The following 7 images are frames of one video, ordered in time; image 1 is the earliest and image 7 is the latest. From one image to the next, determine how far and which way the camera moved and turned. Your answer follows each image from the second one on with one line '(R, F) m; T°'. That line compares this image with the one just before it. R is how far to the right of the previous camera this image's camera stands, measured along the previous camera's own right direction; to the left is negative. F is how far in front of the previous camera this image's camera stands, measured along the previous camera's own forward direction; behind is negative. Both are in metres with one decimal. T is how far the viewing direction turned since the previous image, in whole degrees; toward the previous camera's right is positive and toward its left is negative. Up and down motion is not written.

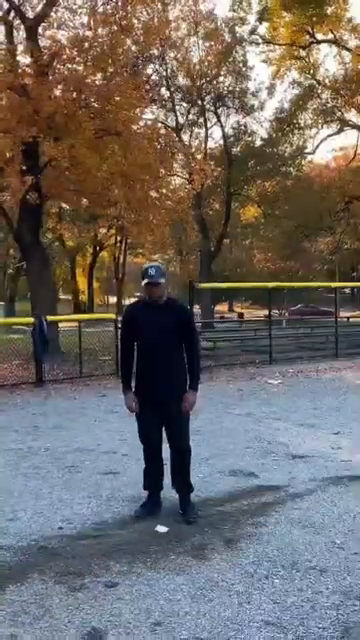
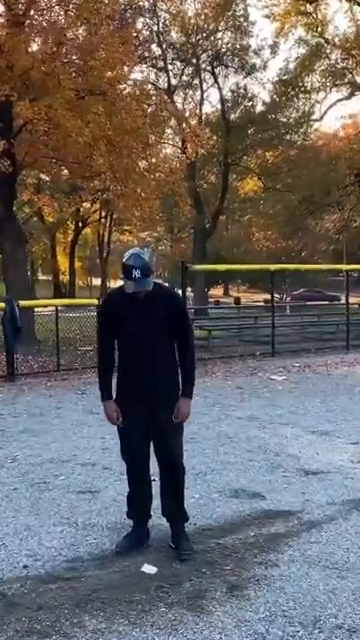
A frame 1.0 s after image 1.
(0.0, +1.5) m; +1°
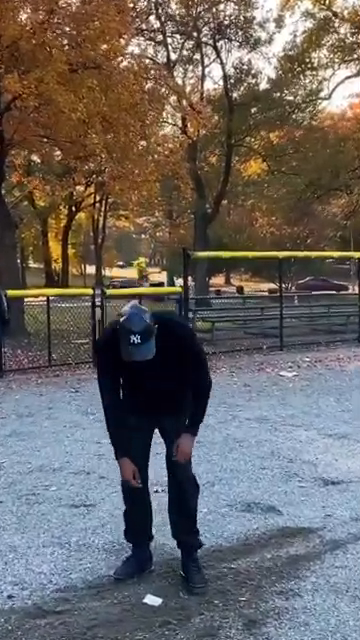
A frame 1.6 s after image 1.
(-0.1, +0.8) m; 0°
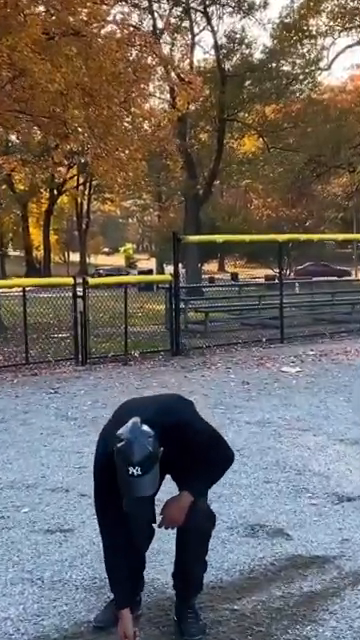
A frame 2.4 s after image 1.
(0.0, +0.9) m; 0°
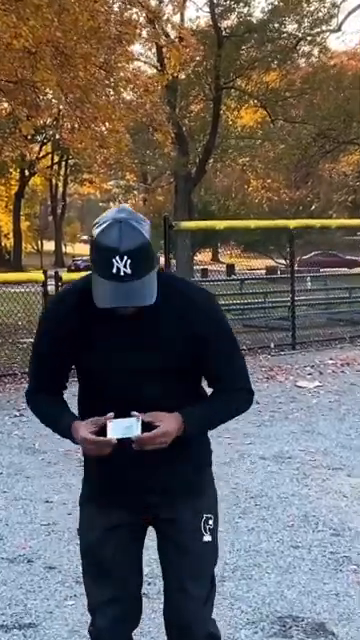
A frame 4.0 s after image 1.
(-0.1, +1.6) m; +1°
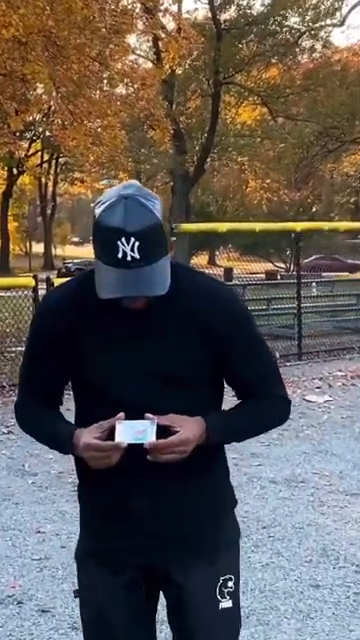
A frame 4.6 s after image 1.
(-0.1, +0.5) m; +1°
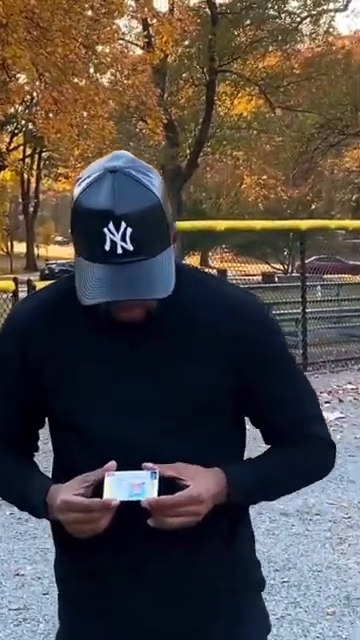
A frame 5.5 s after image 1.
(-0.1, +0.6) m; +1°
